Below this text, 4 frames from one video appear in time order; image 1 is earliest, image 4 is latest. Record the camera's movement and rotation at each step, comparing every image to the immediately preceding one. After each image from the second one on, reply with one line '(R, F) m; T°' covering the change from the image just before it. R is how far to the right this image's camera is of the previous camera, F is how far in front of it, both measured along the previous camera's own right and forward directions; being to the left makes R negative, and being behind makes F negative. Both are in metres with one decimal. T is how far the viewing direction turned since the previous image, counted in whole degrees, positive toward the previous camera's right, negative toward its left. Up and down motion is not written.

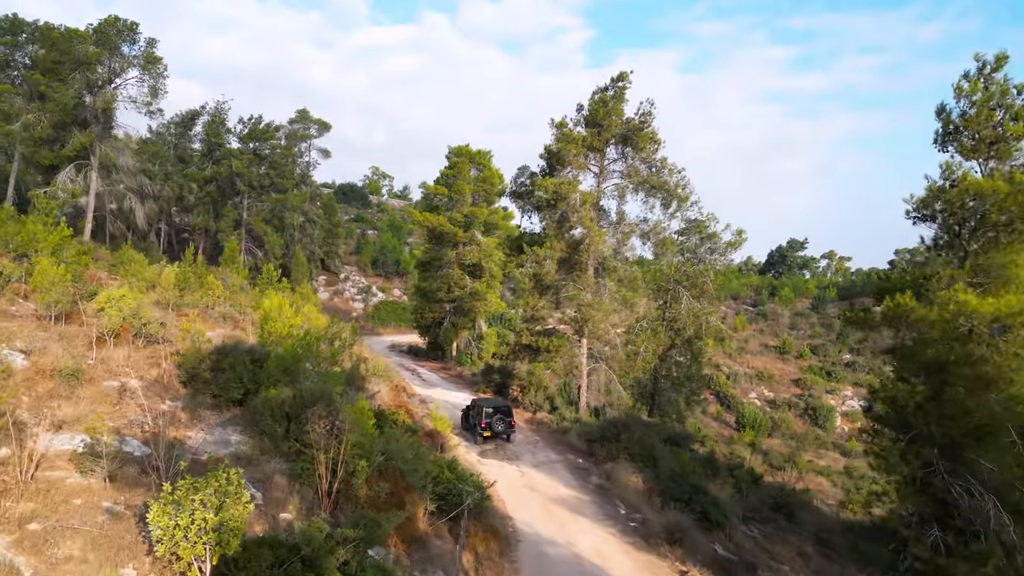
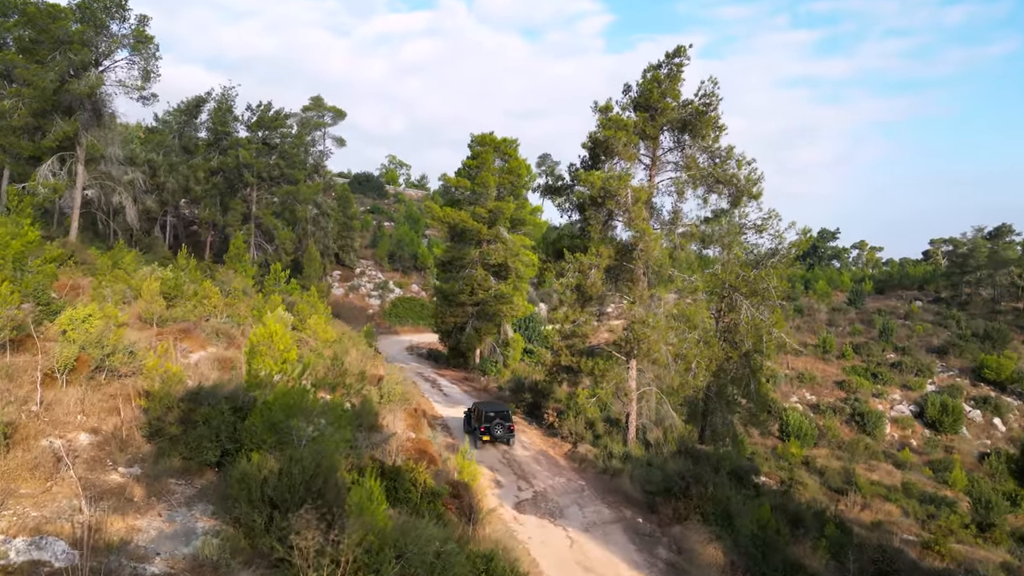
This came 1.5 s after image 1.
(-0.4, +2.4) m; -1°
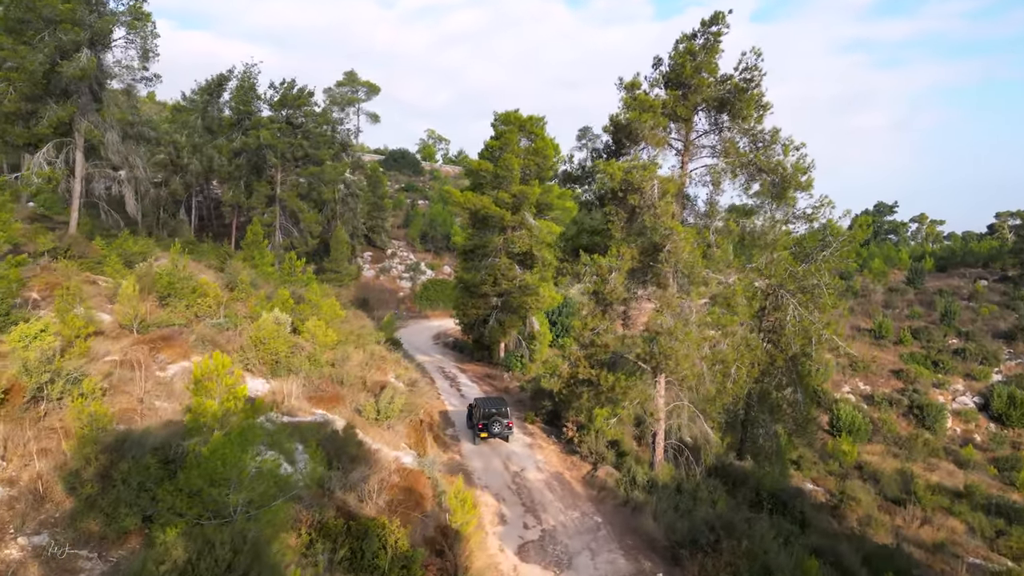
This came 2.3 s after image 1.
(+0.6, +1.6) m; -3°
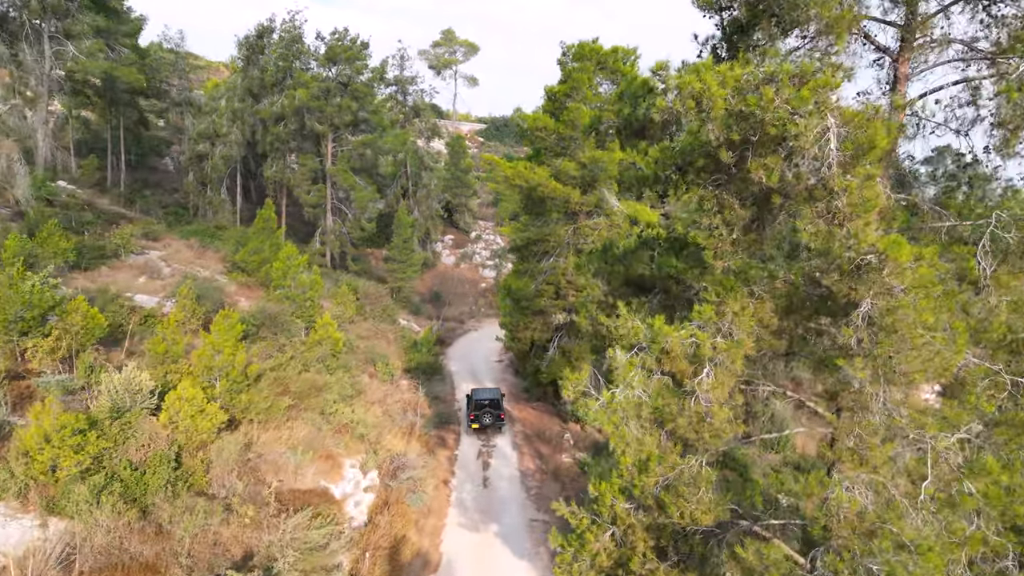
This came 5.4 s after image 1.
(+1.2, +7.2) m; -10°
